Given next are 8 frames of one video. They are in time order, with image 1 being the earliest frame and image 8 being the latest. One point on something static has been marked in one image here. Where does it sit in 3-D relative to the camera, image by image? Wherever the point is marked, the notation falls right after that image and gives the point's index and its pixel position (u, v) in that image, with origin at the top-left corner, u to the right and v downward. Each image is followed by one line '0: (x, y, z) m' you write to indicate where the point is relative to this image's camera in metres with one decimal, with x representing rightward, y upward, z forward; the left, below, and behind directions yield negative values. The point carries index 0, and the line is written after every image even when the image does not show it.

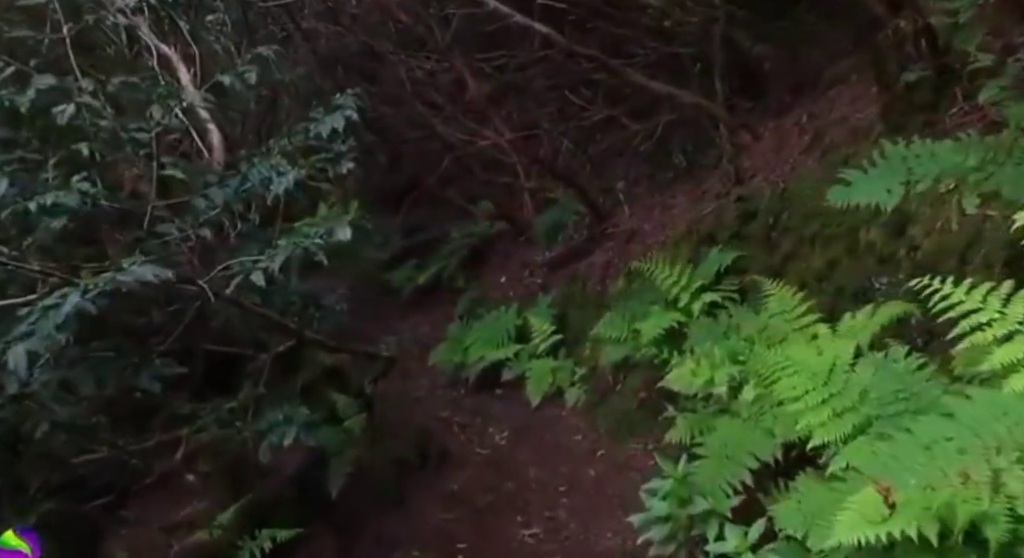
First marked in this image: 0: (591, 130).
0: (+1.0, +1.9, +11.9) m
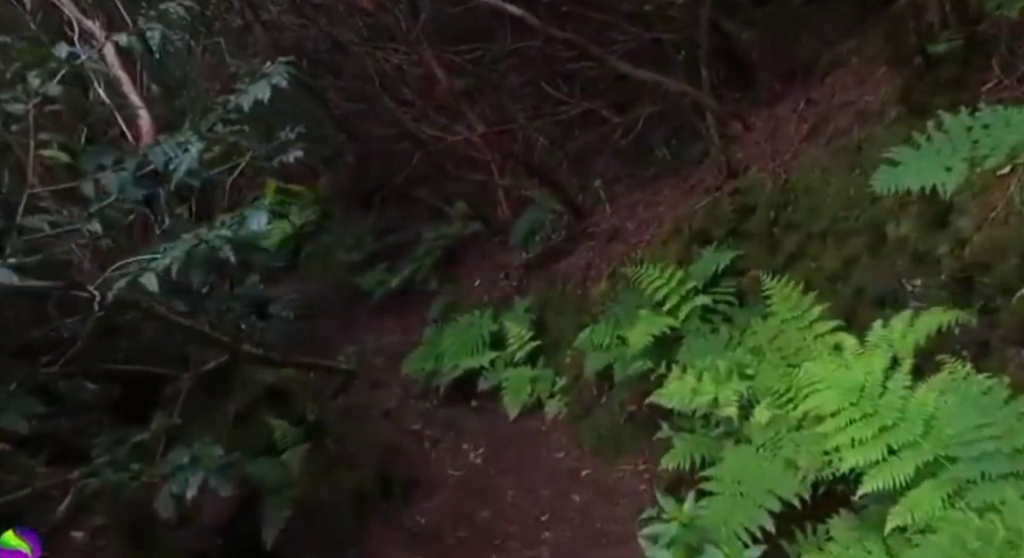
0: (+0.7, +1.9, +11.3) m
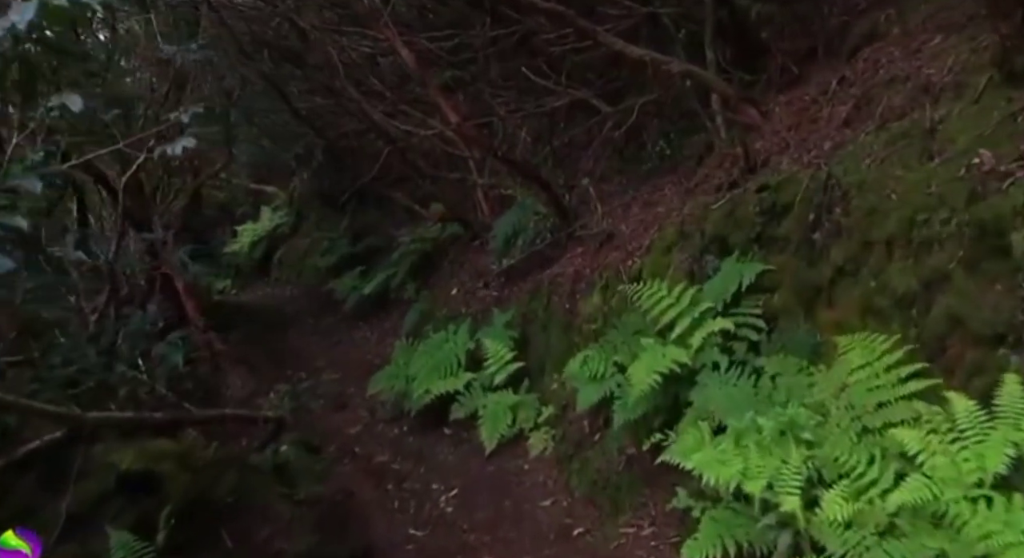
0: (+0.5, +1.8, +10.3) m
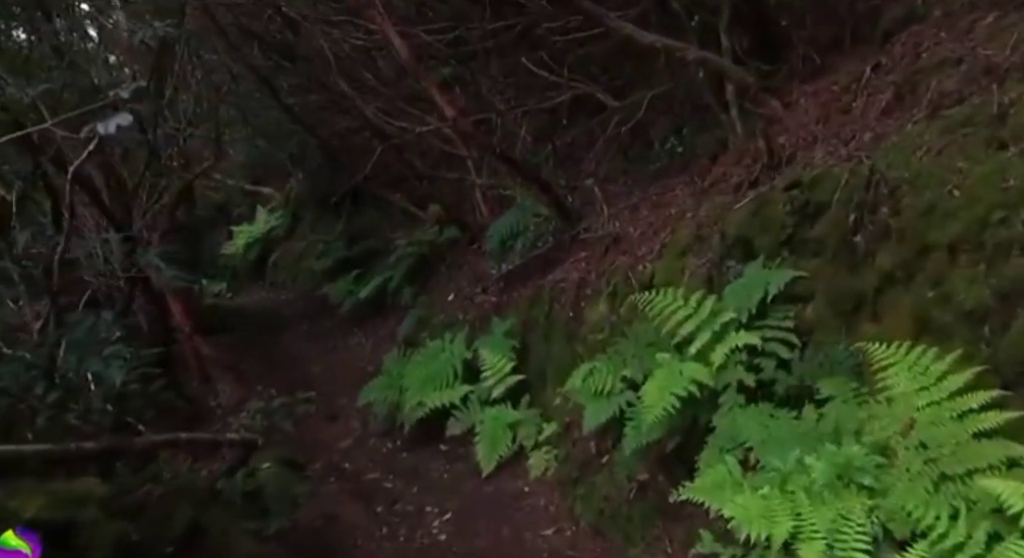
0: (+0.5, +1.7, +9.8) m
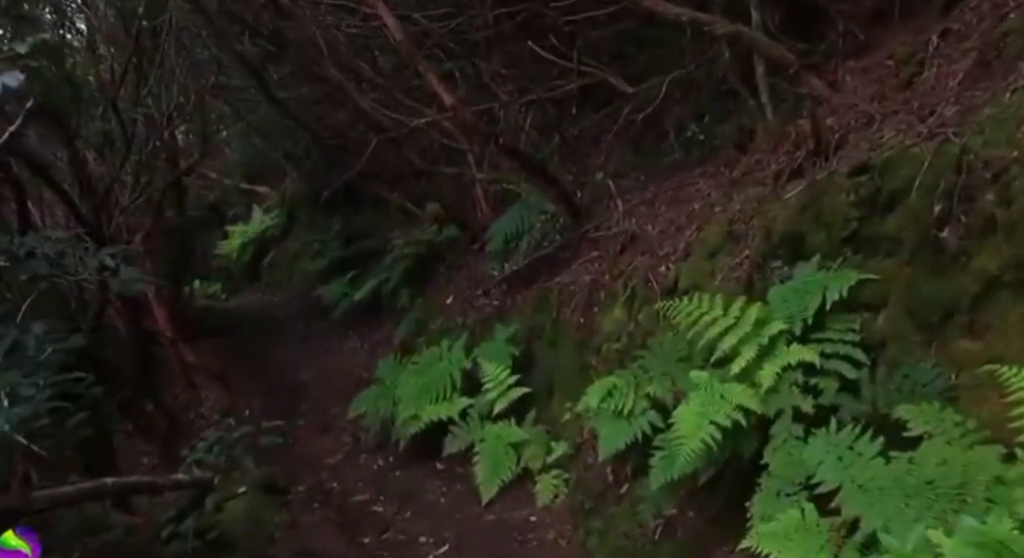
0: (+0.5, +1.7, +9.1) m
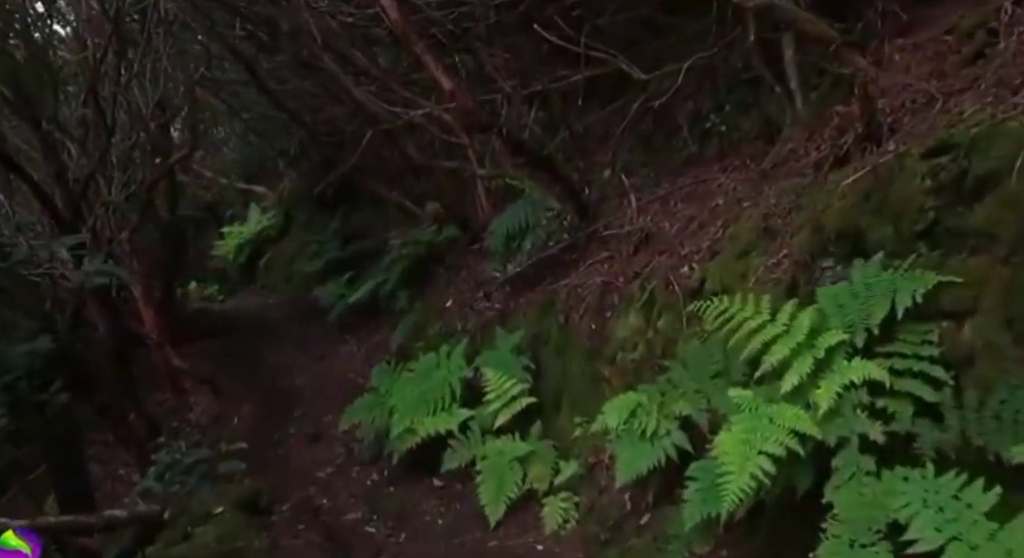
0: (+0.5, +1.7, +8.6) m
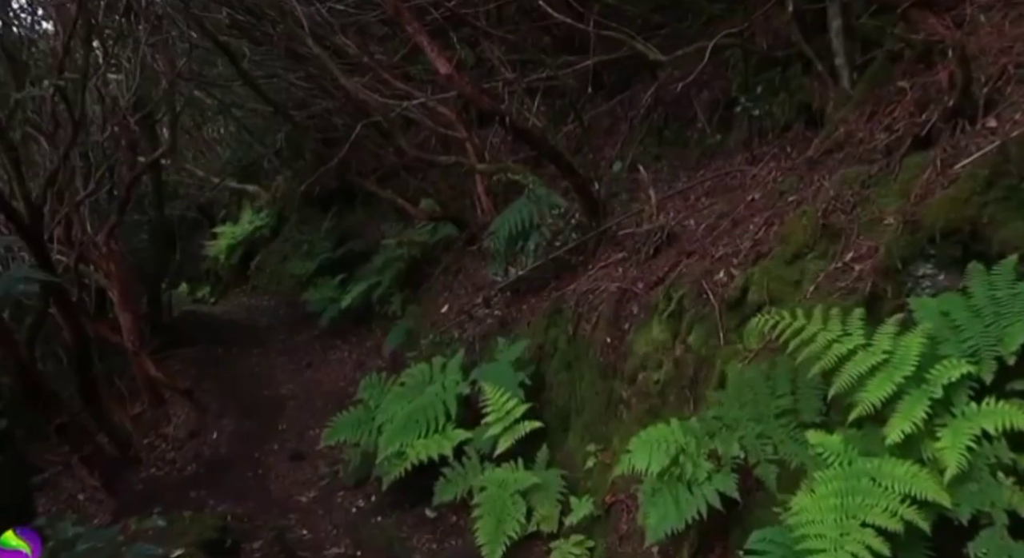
0: (+0.6, +1.7, +7.9) m
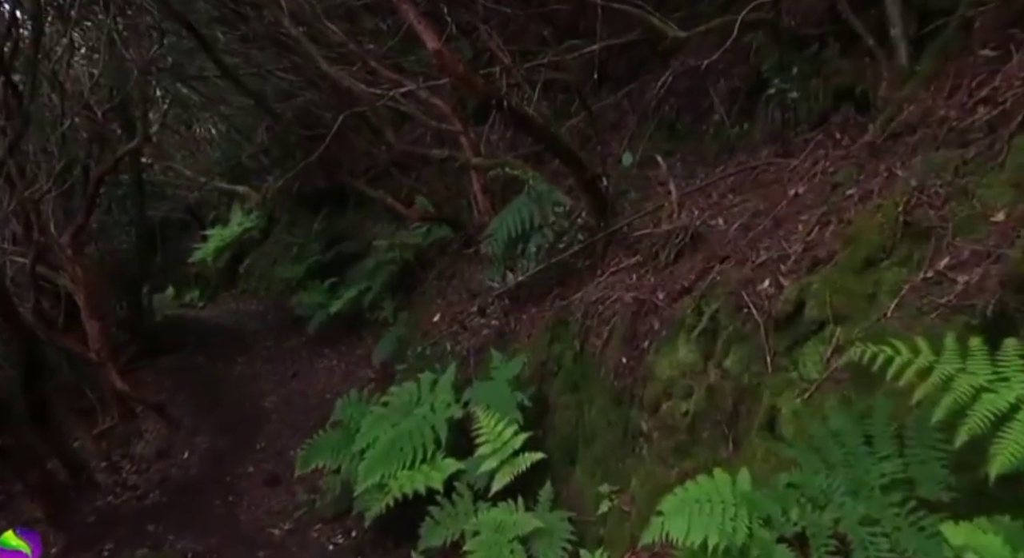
0: (+0.5, +1.6, +7.2) m
